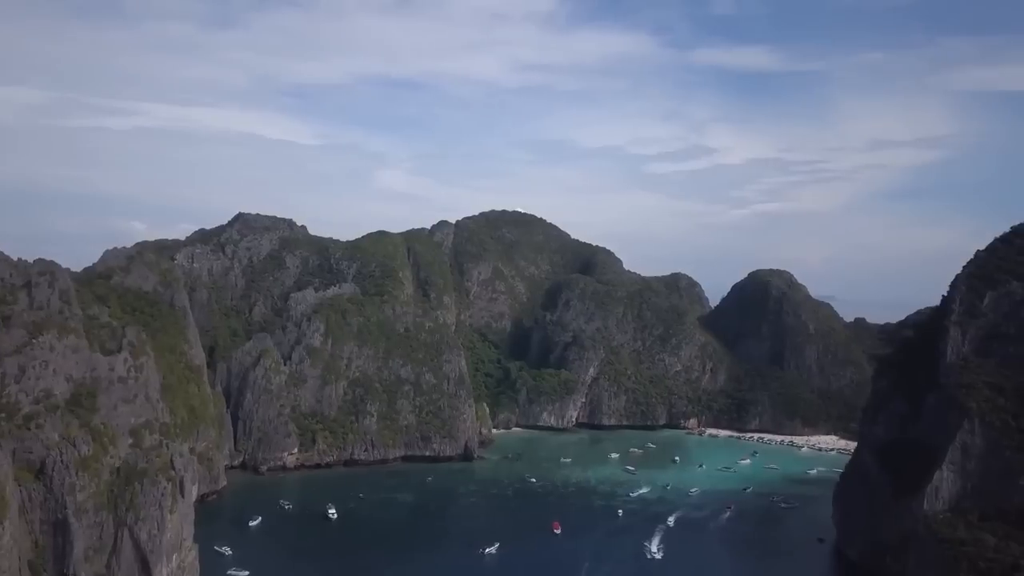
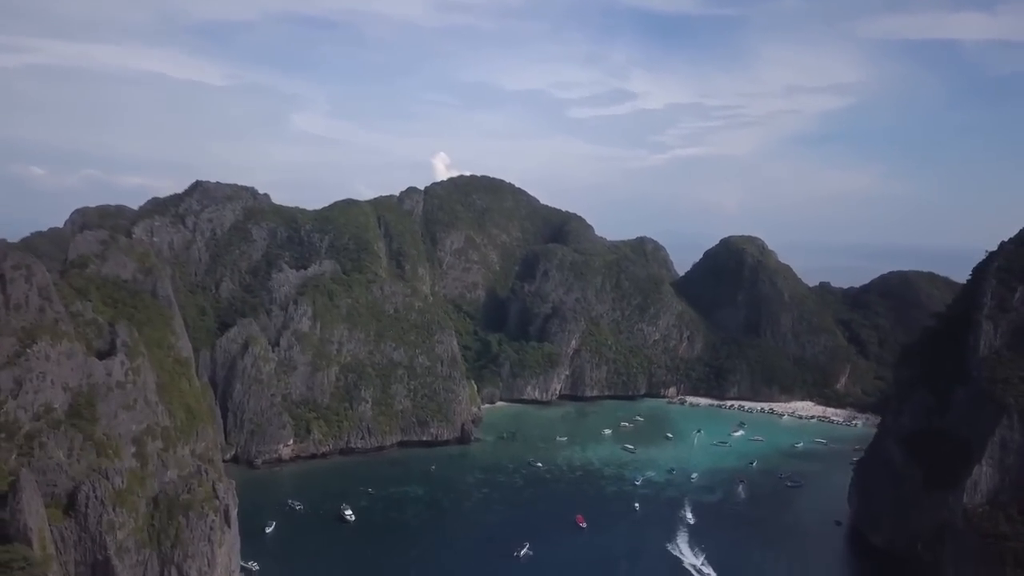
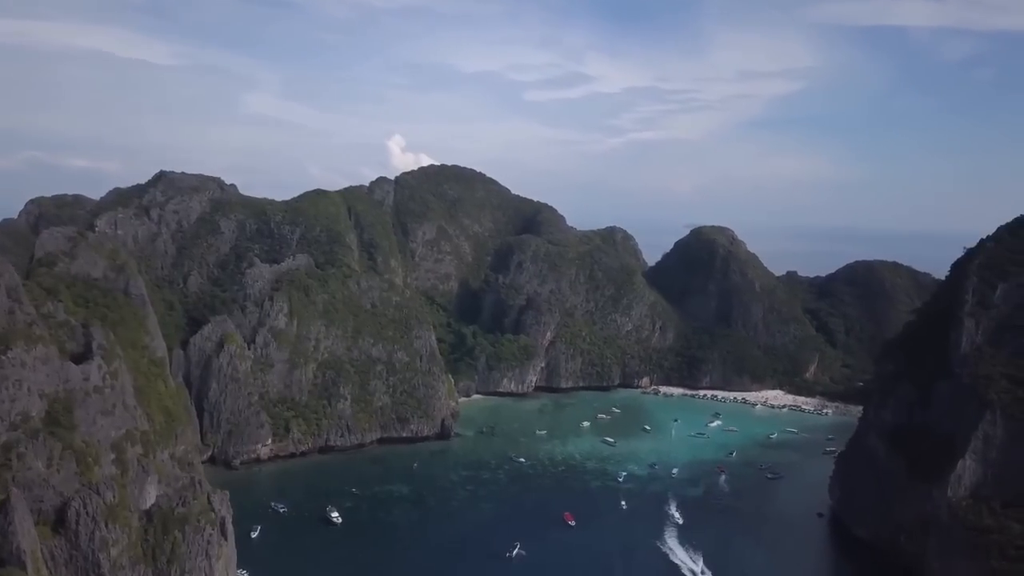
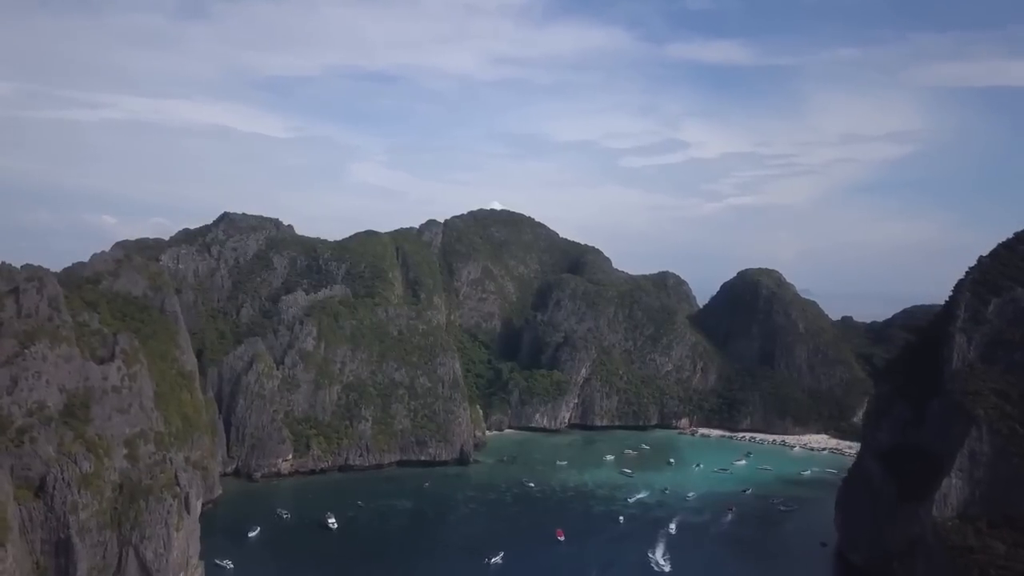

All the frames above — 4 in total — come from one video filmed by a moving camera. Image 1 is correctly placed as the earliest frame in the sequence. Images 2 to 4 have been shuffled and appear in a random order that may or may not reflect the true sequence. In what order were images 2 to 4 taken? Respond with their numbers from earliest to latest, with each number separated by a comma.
4, 2, 3
